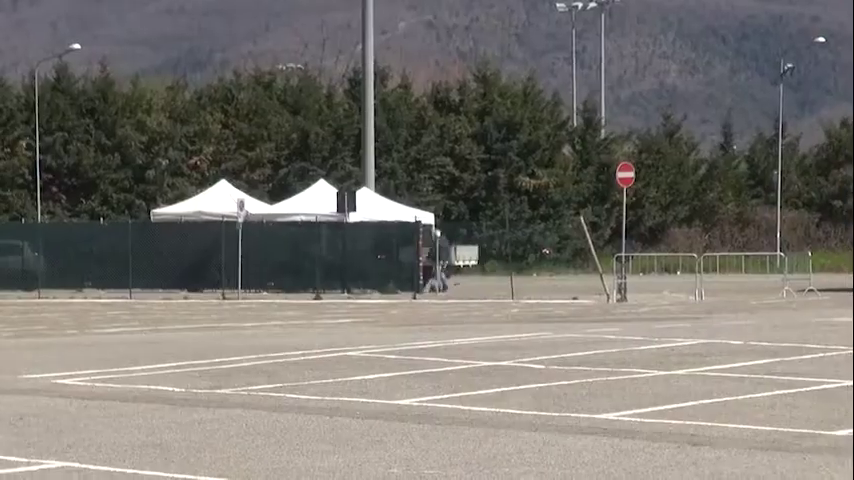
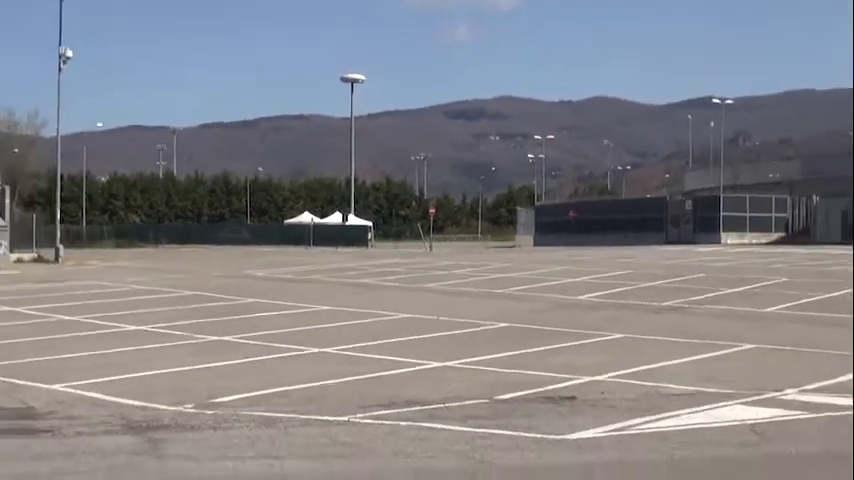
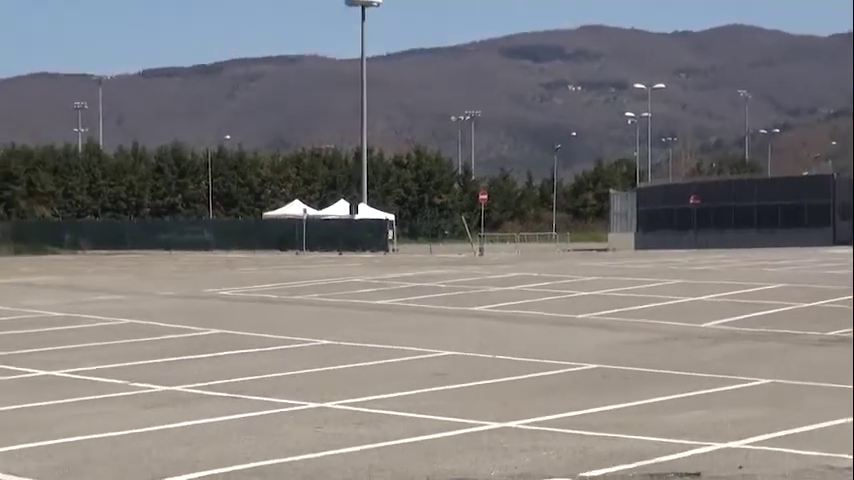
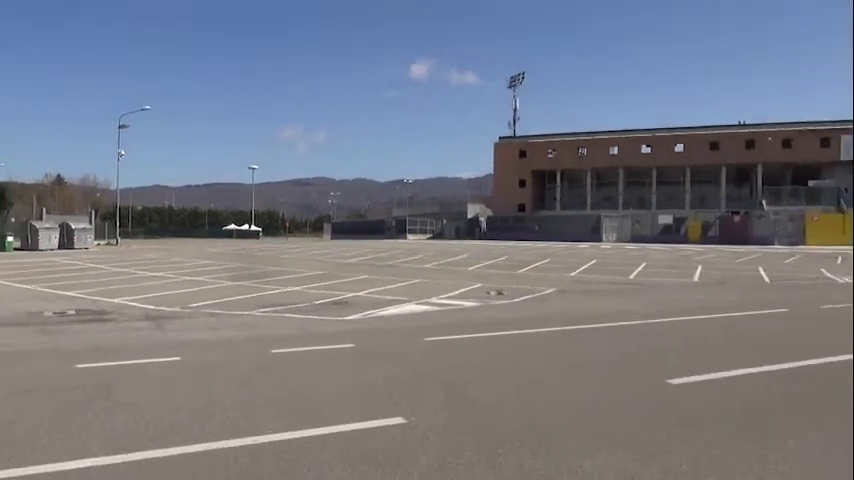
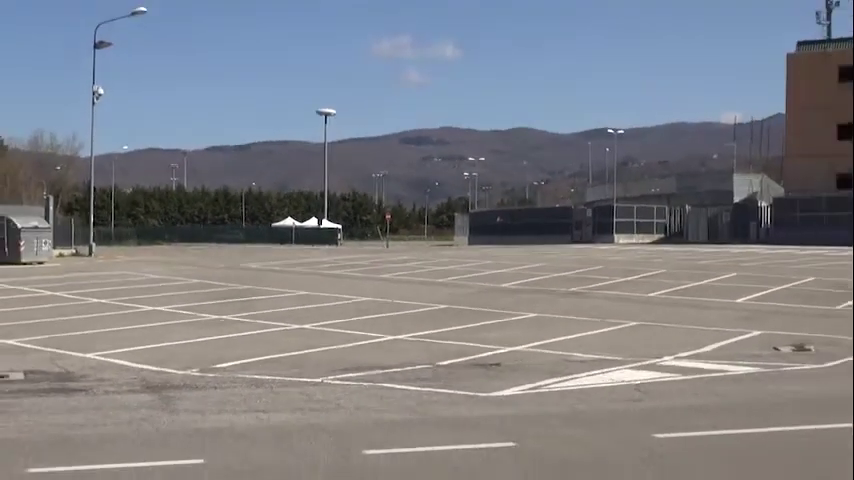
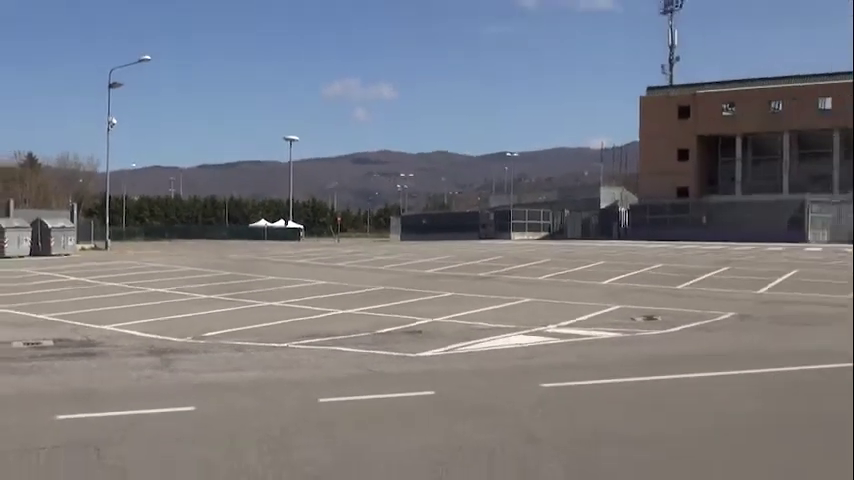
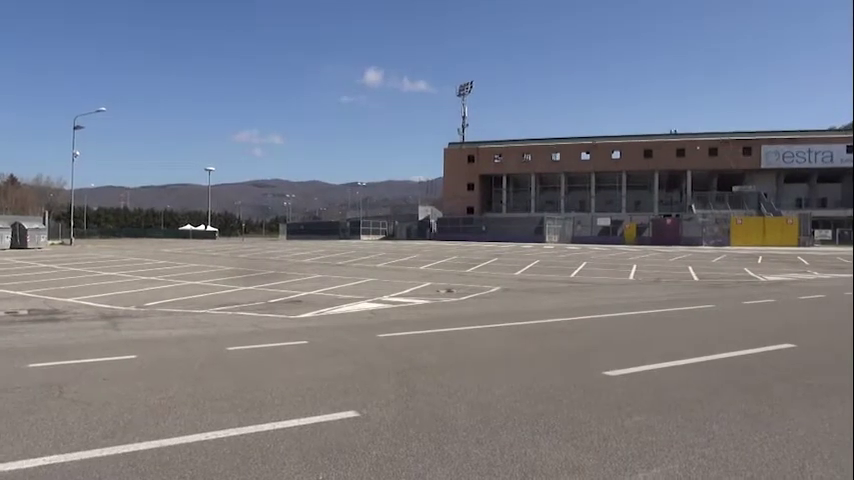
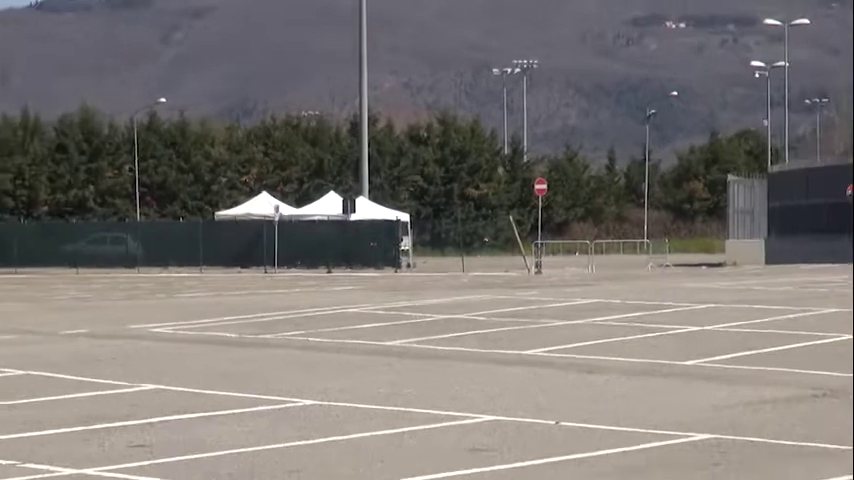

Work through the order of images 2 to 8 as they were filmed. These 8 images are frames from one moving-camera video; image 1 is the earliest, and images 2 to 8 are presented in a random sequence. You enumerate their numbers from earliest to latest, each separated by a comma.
8, 3, 2, 5, 6, 4, 7
